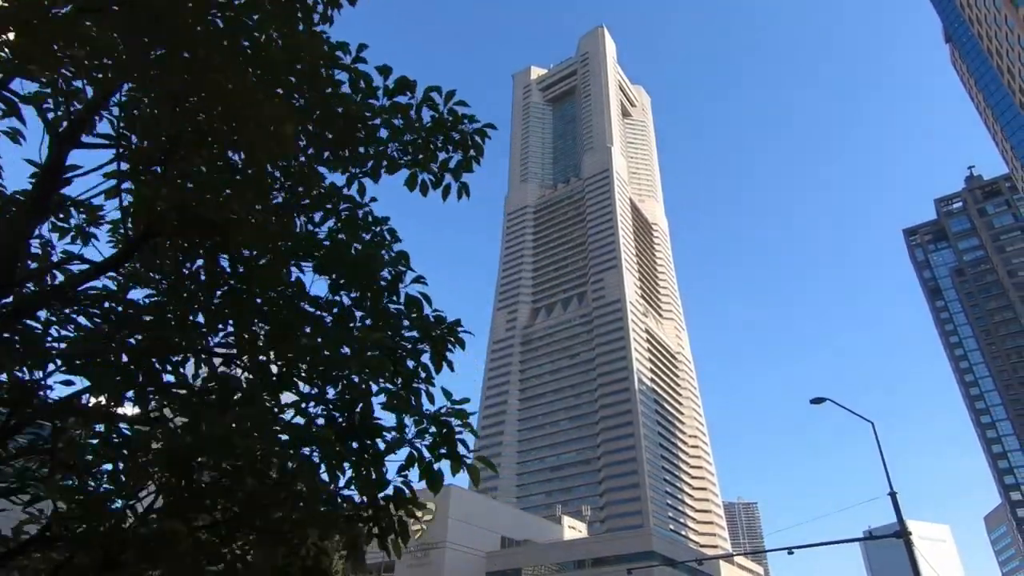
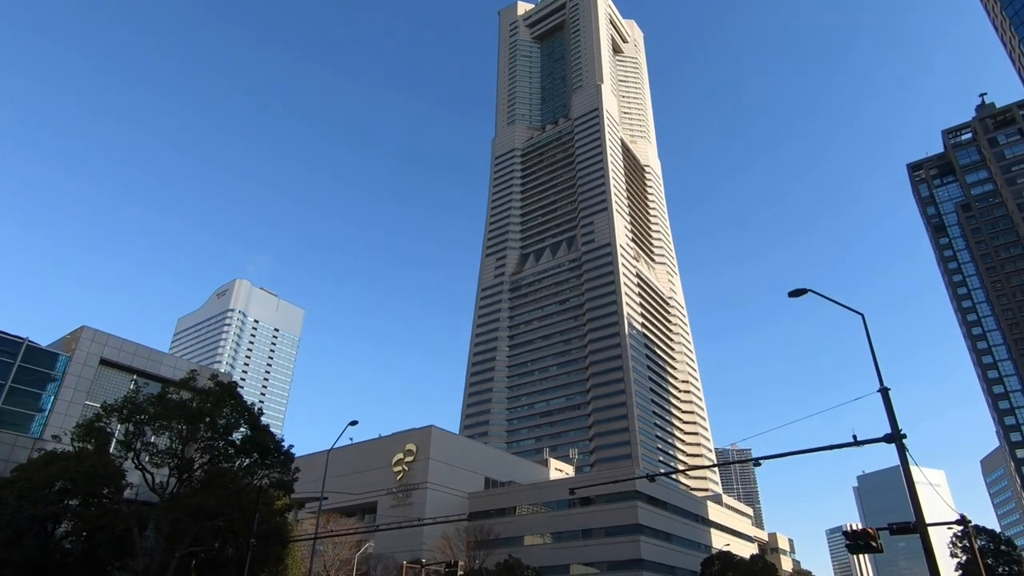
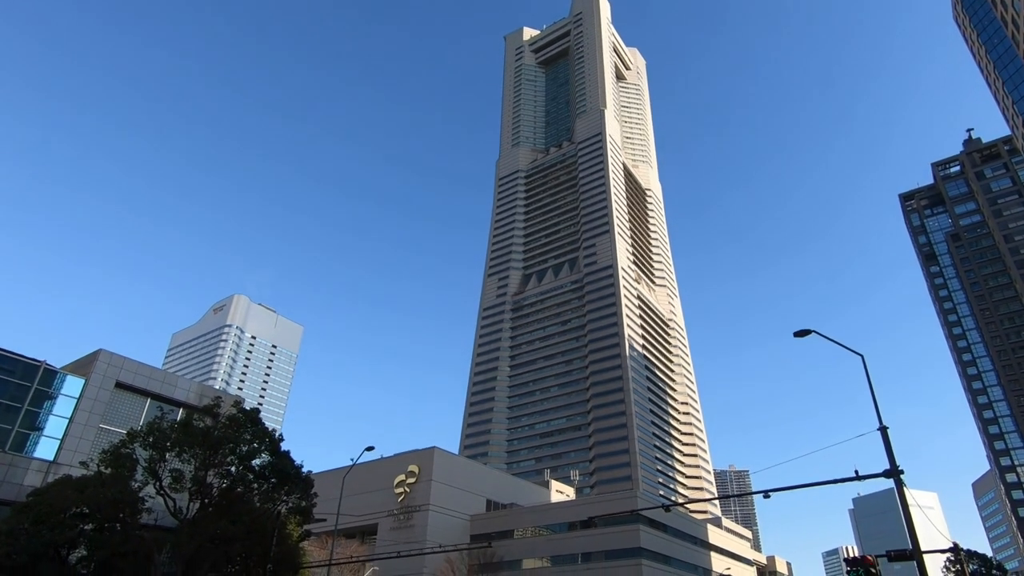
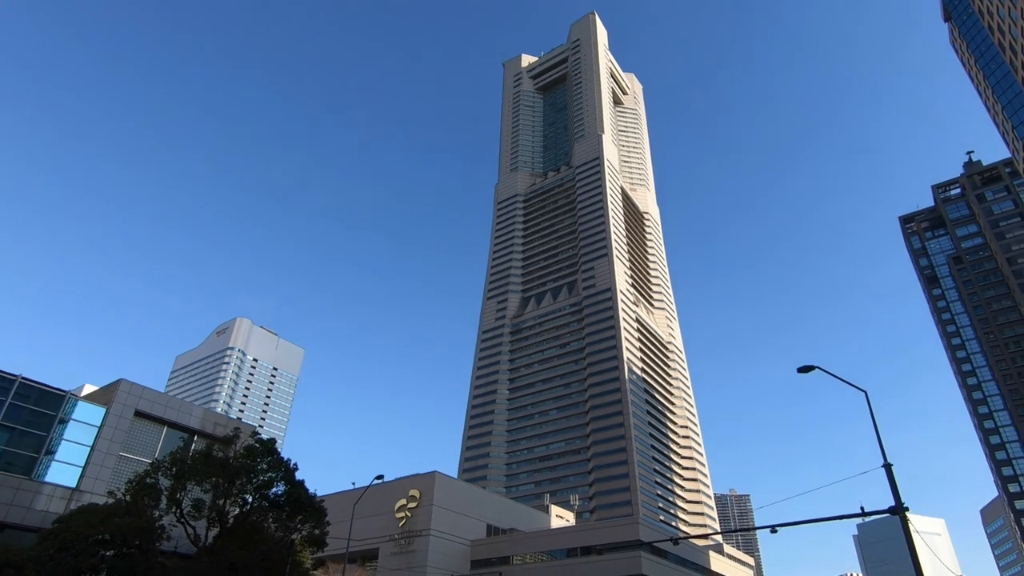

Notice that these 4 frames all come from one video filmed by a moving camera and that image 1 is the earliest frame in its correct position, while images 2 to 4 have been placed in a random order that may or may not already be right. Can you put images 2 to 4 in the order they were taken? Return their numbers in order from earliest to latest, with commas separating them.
4, 3, 2
